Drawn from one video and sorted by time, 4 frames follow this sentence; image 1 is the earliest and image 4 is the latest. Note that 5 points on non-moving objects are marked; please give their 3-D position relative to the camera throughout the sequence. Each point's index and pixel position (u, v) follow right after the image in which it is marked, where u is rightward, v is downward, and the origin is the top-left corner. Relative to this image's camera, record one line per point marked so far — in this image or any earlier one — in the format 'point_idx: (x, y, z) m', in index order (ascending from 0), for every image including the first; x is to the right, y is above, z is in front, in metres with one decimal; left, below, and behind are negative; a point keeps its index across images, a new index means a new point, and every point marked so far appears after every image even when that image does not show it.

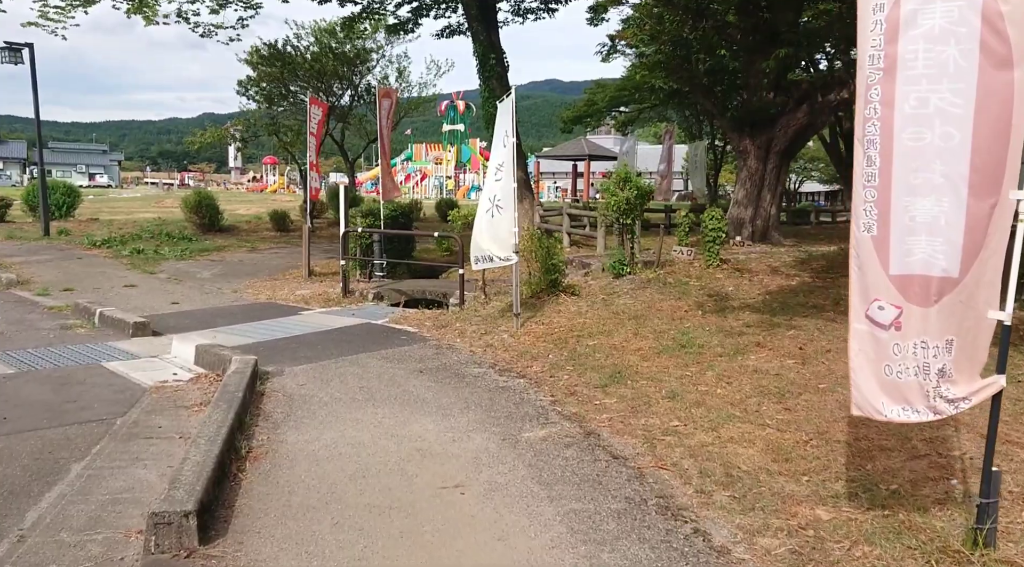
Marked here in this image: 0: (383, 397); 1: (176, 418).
0: (-0.9, -0.8, +5.6) m
1: (-2.1, -0.8, +5.0) m
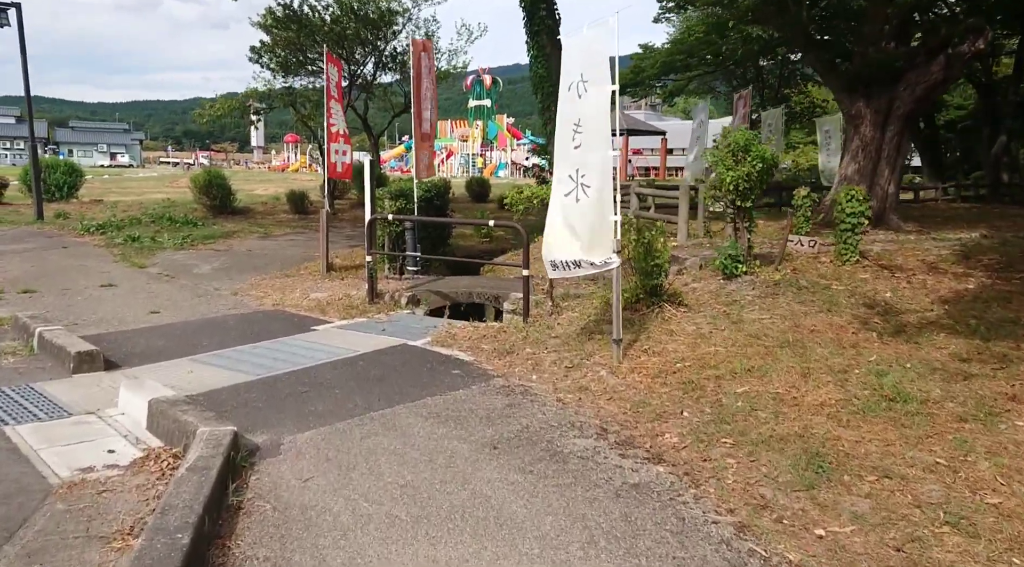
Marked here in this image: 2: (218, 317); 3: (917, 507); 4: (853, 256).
0: (-0.3, -0.9, +3.3) m
1: (-1.5, -1.0, +2.7) m
2: (-2.8, -0.3, +7.8) m
3: (+1.6, -0.9, +3.3) m
4: (+3.3, +0.3, +8.0) m
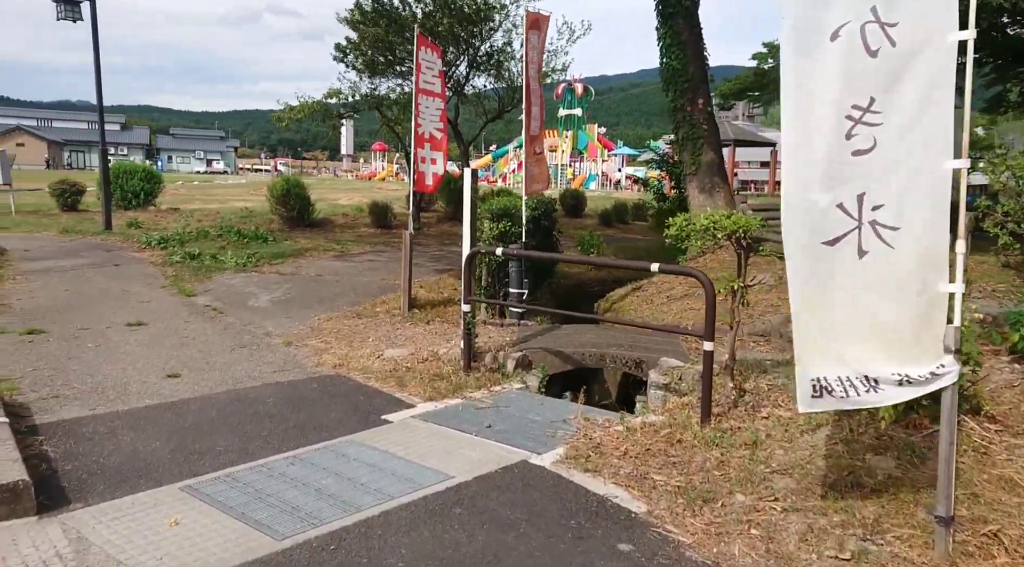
0: (+0.3, -1.3, +0.7) m
1: (-0.9, -1.3, +0.4) m
2: (-1.8, -0.7, +5.5) m
3: (+2.2, -1.3, +0.6) m
4: (+4.4, -0.3, +5.2) m
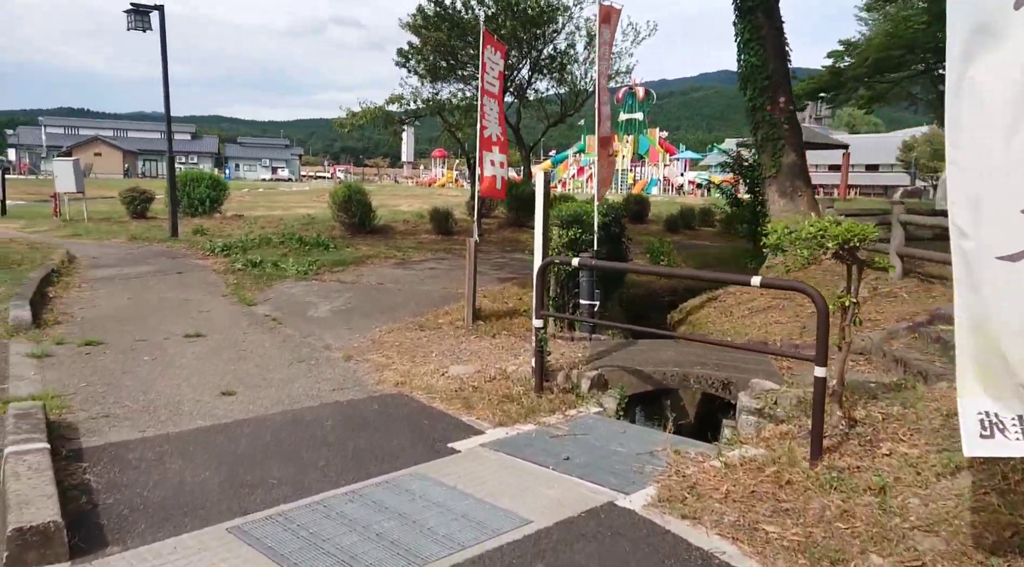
0: (+0.4, -1.4, +0.2) m
1: (-0.8, -1.4, -0.1) m
2: (-1.3, -0.8, +5.1) m
3: (+2.3, -1.4, -0.1) m
4: (+4.9, -0.4, +4.3) m
